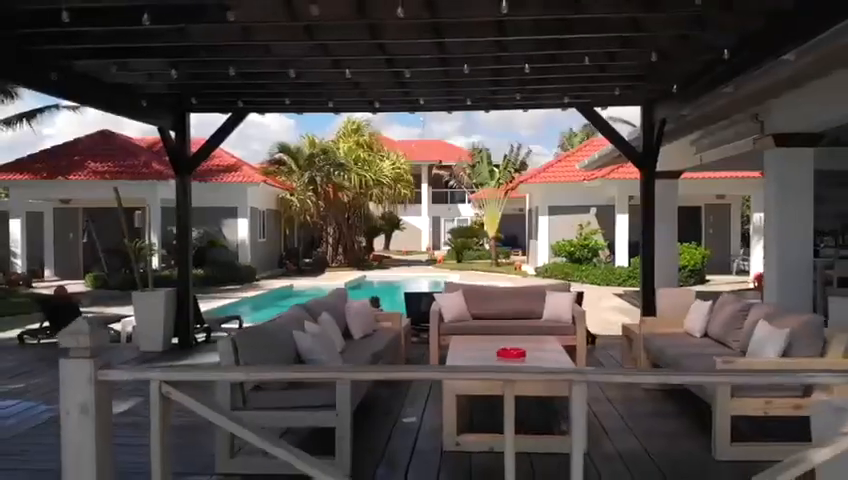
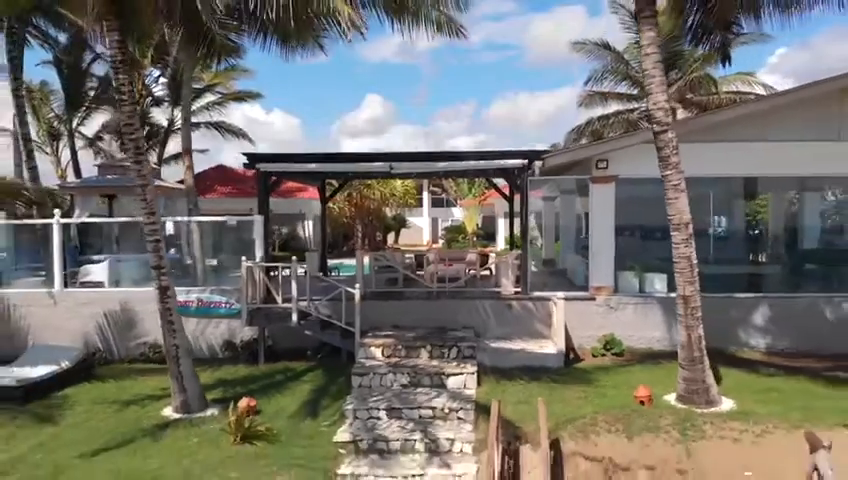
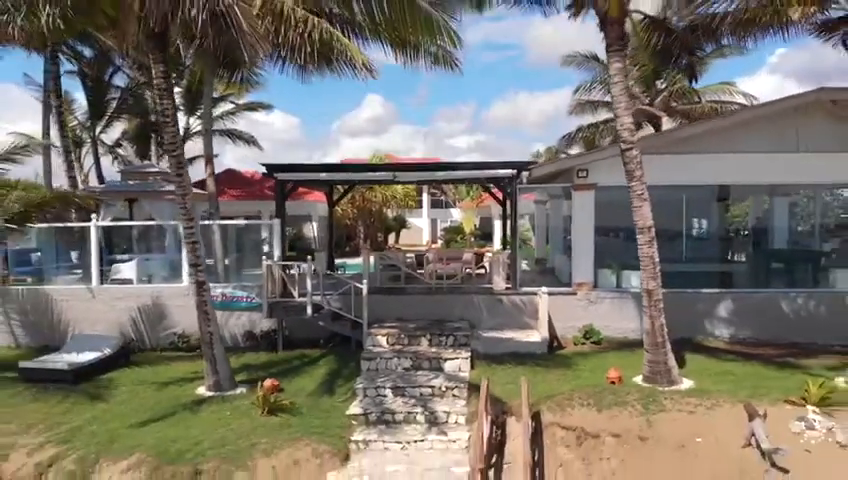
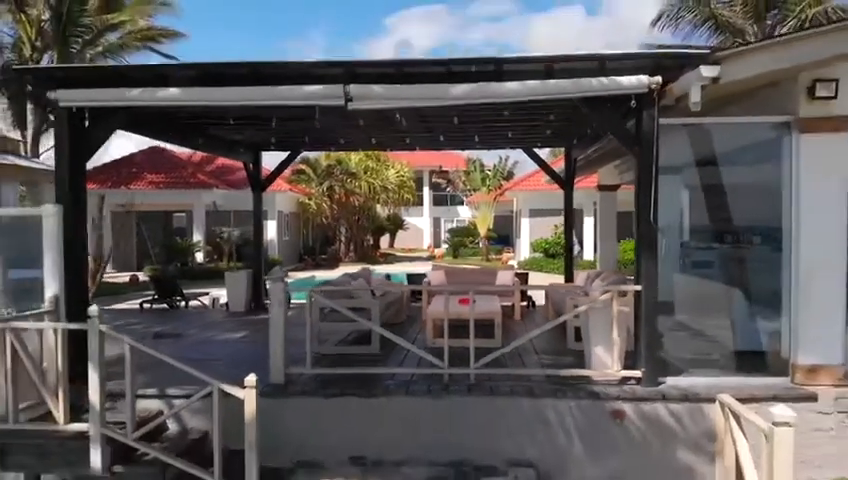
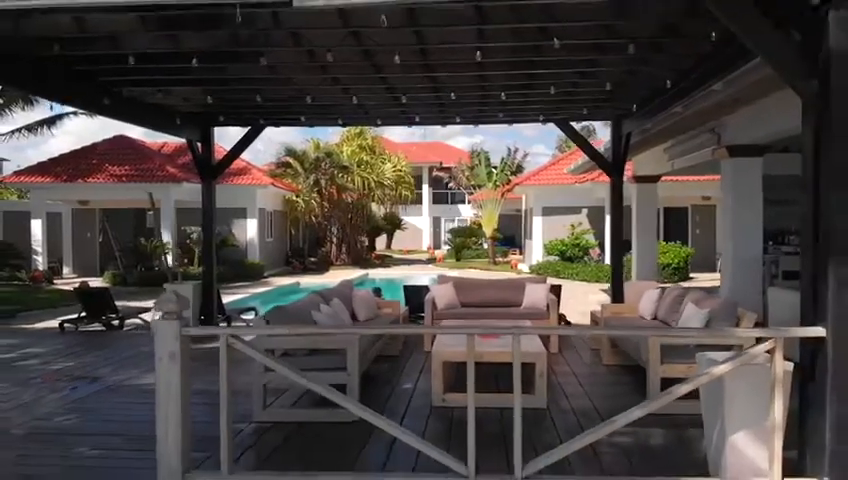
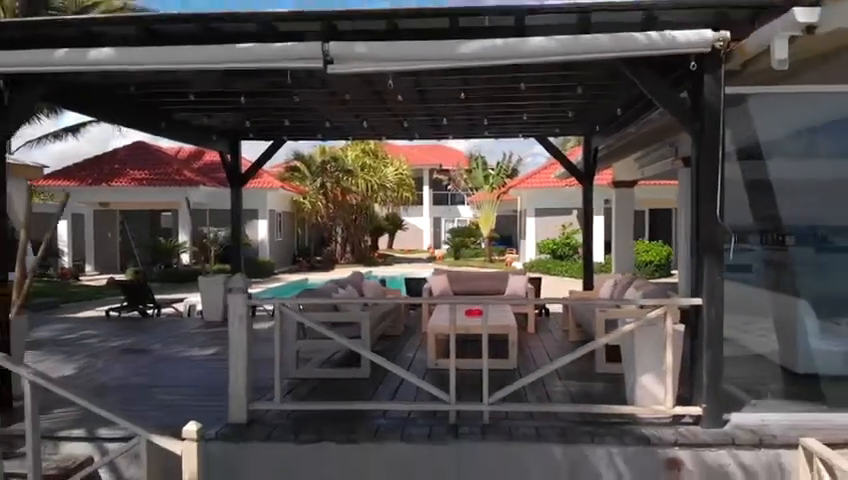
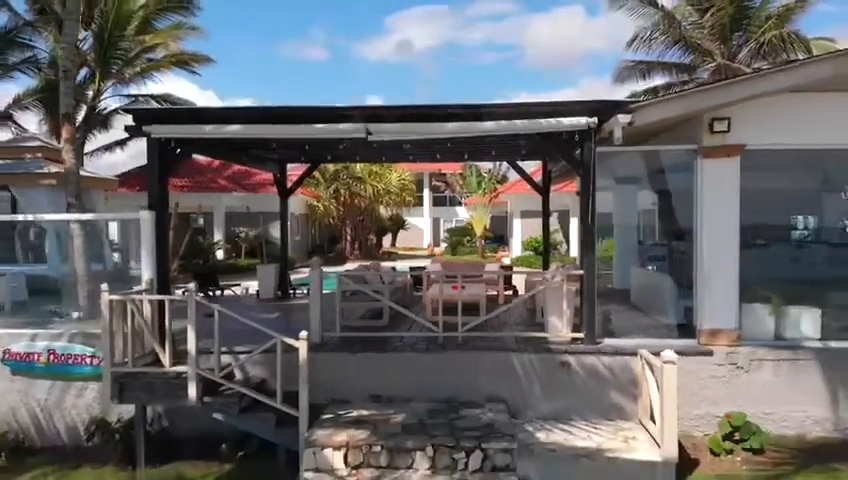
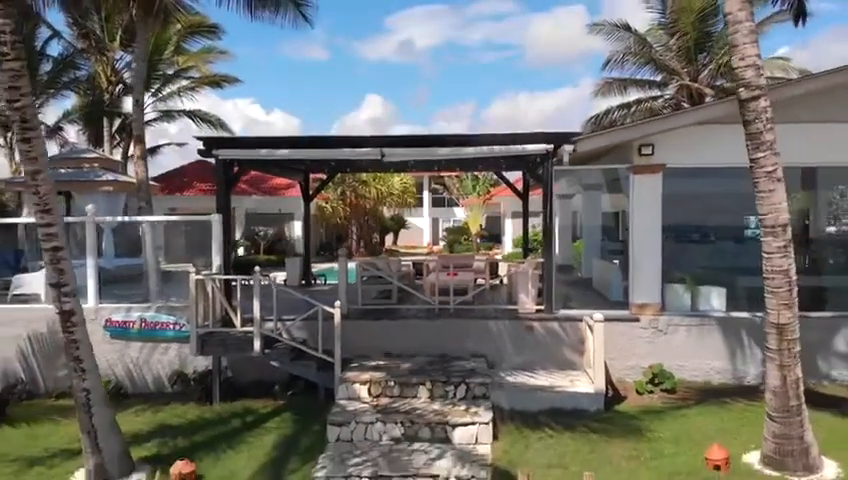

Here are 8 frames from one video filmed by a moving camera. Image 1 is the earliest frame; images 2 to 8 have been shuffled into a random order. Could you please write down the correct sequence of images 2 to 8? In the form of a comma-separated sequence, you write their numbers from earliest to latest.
5, 6, 4, 7, 8, 2, 3
